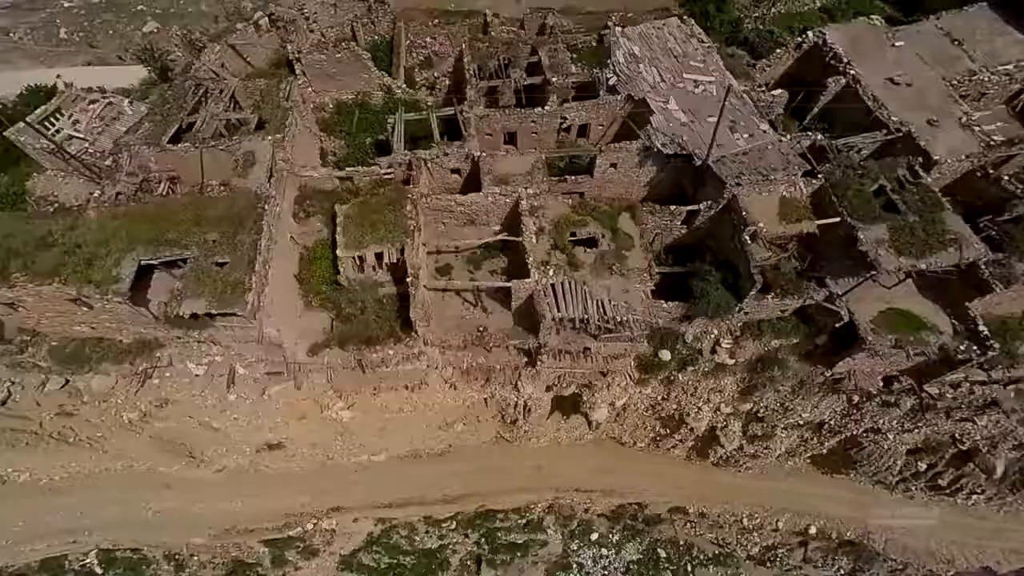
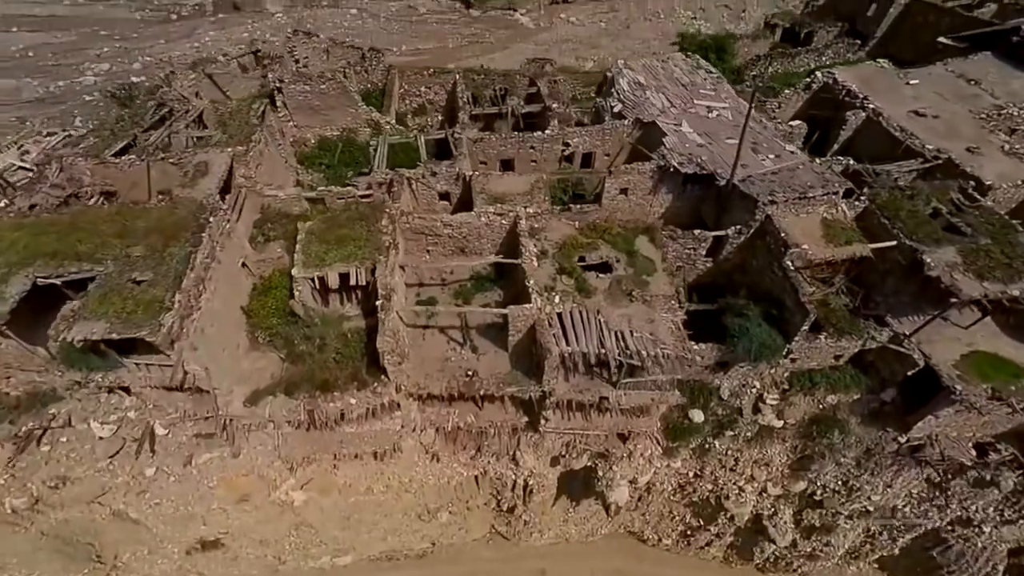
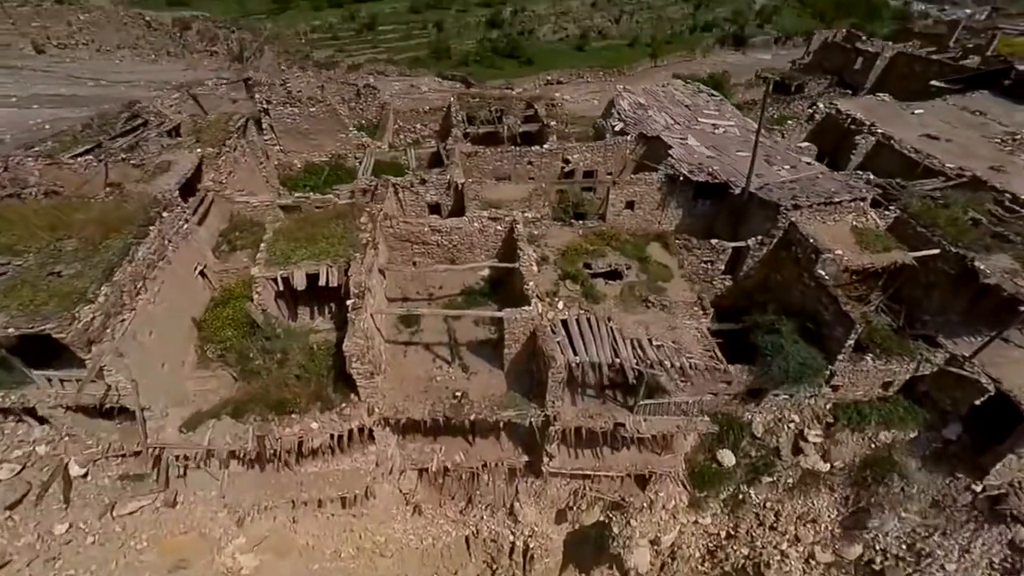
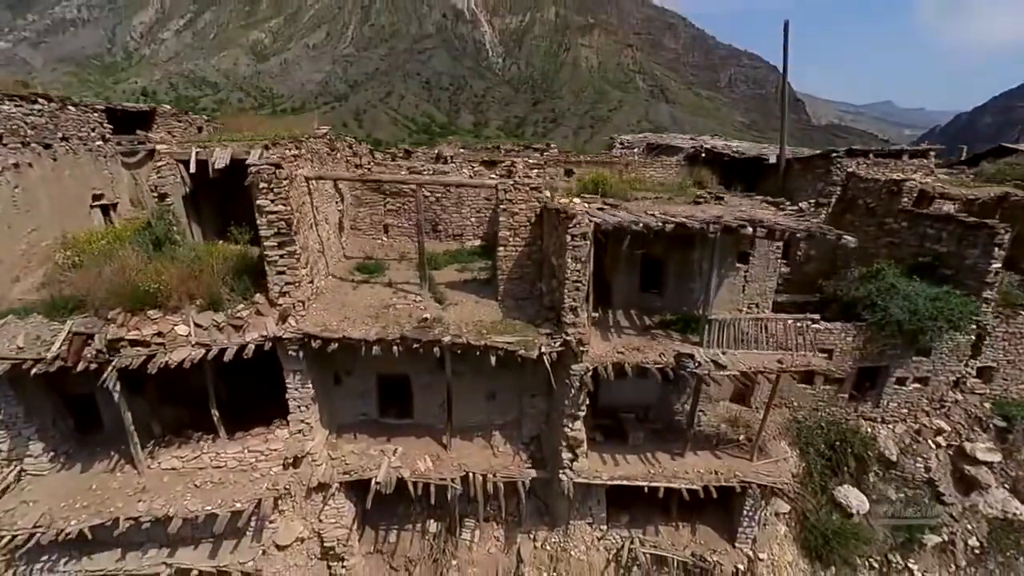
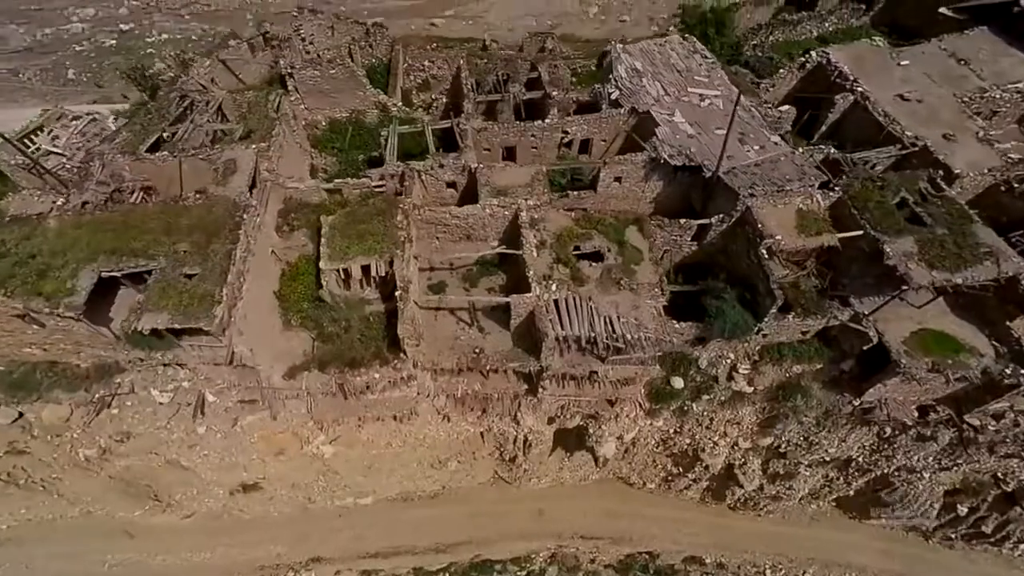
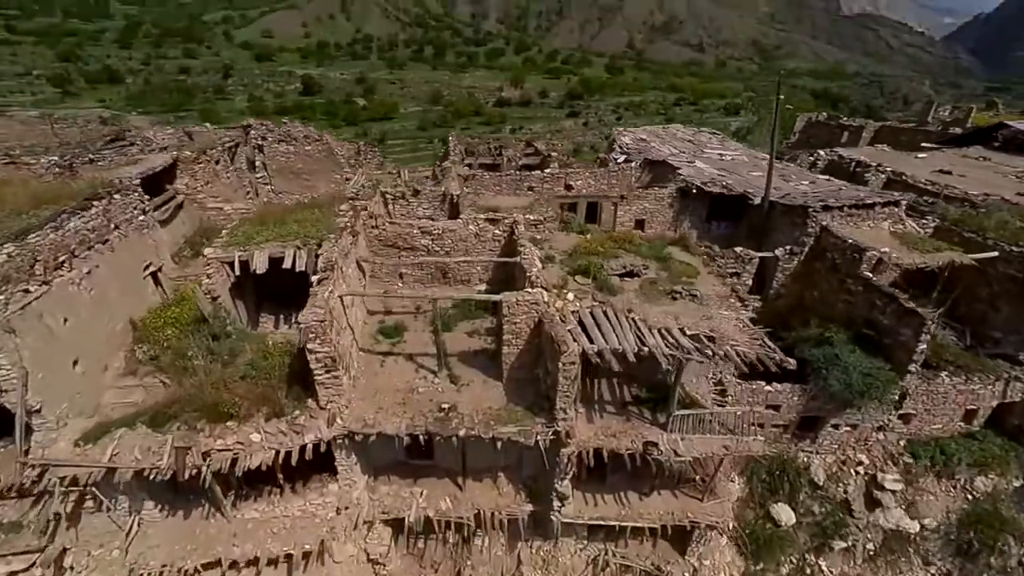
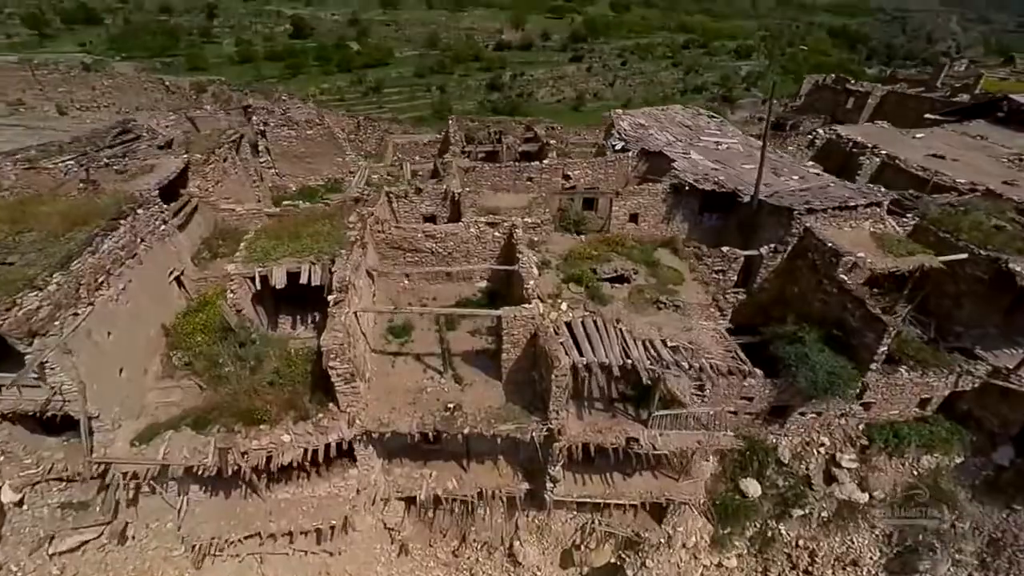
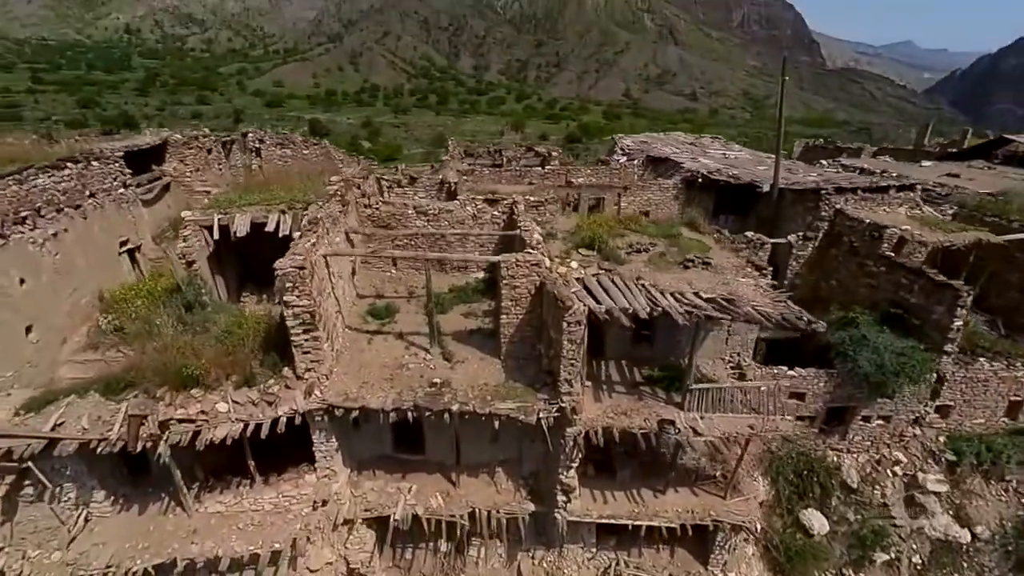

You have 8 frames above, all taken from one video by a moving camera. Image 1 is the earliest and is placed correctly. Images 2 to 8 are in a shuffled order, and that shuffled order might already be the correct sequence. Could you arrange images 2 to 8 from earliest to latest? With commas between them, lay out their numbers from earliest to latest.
5, 2, 3, 7, 6, 8, 4
